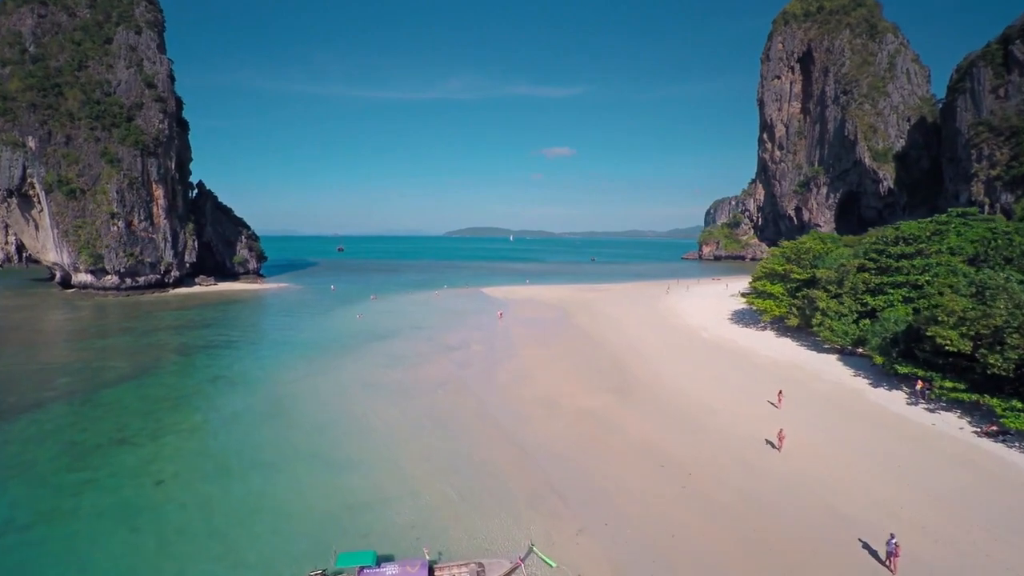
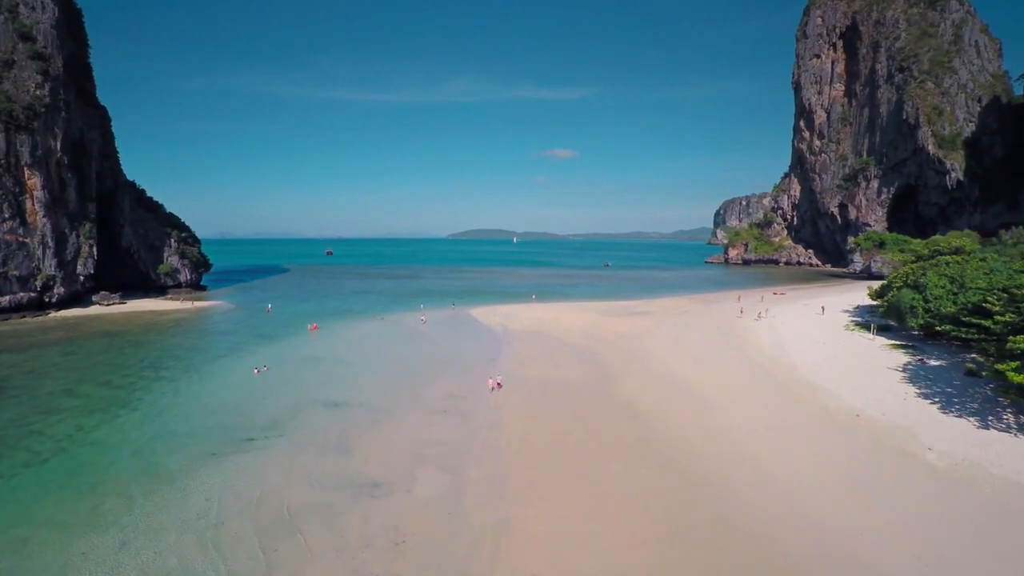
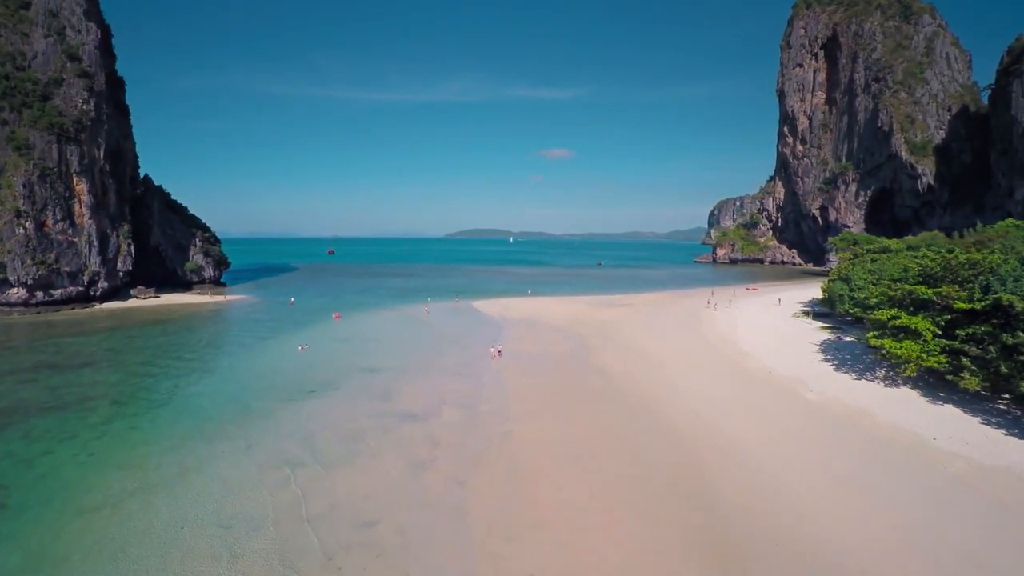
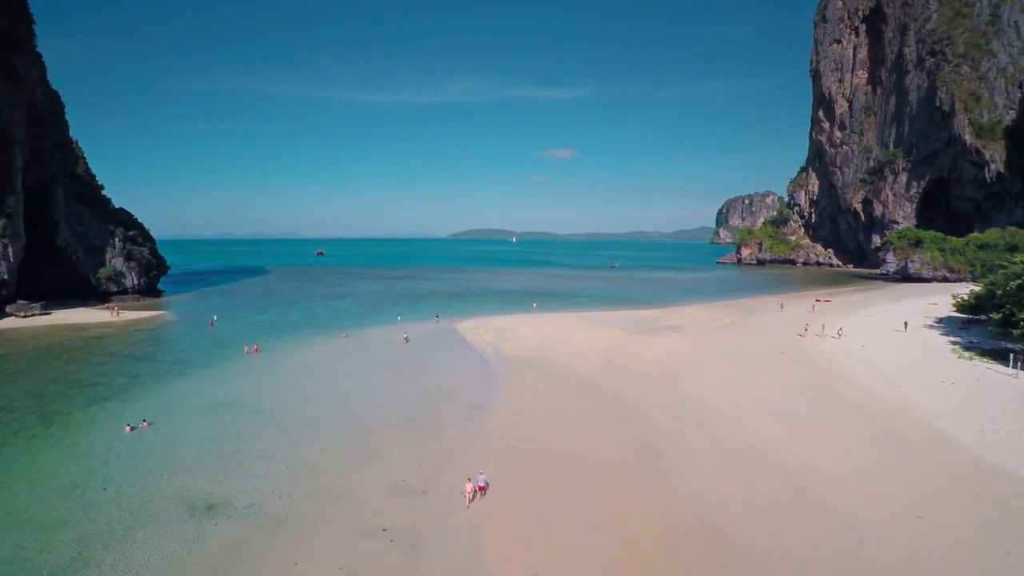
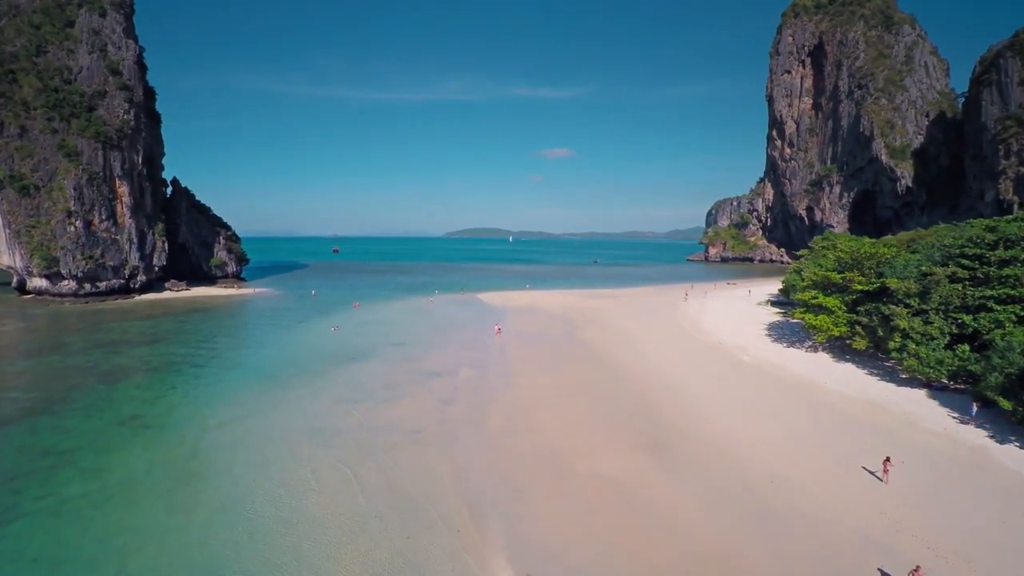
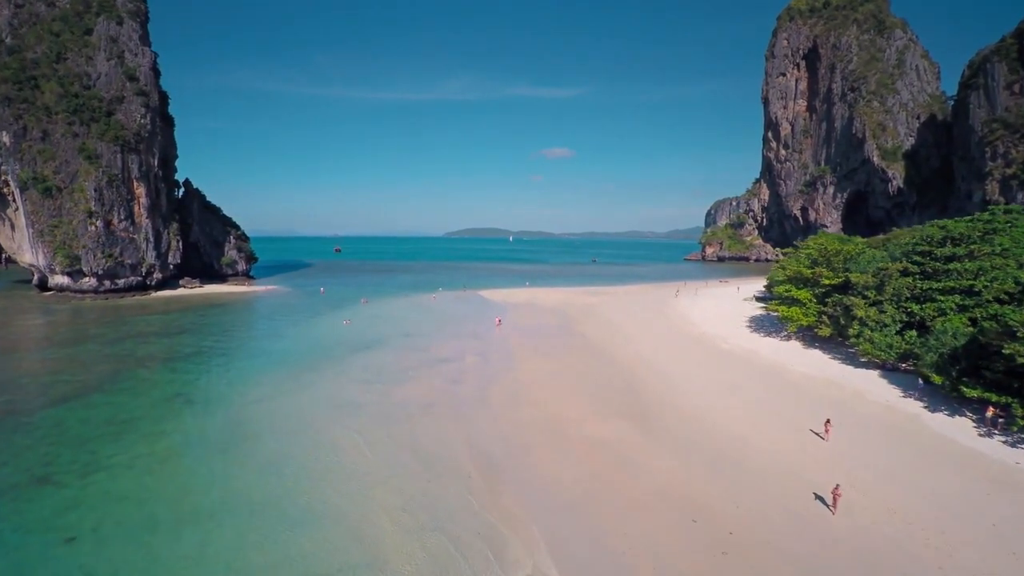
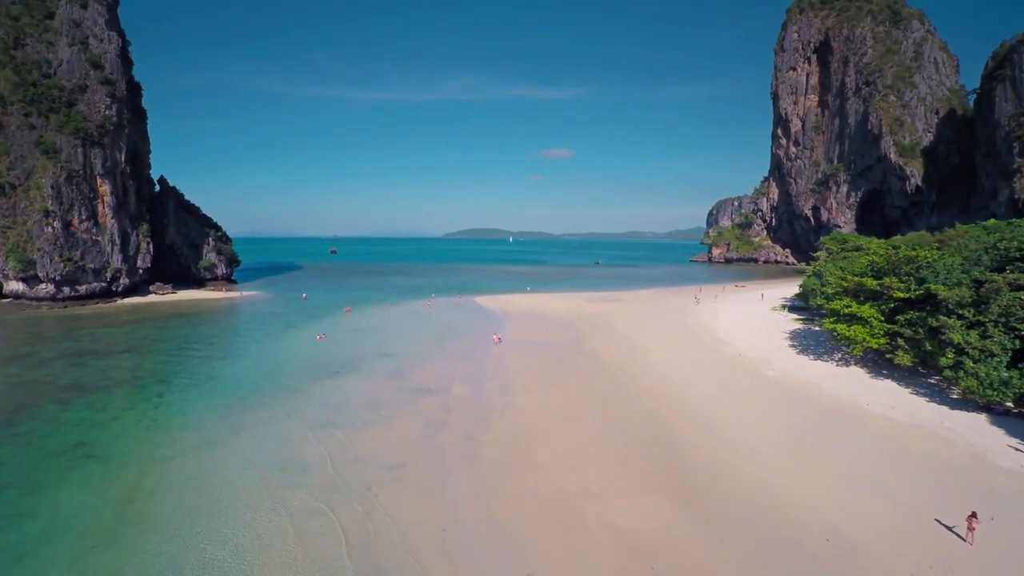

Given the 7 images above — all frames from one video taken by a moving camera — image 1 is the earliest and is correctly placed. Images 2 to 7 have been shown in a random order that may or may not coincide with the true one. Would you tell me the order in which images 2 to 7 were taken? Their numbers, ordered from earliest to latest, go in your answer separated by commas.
6, 5, 7, 3, 2, 4
